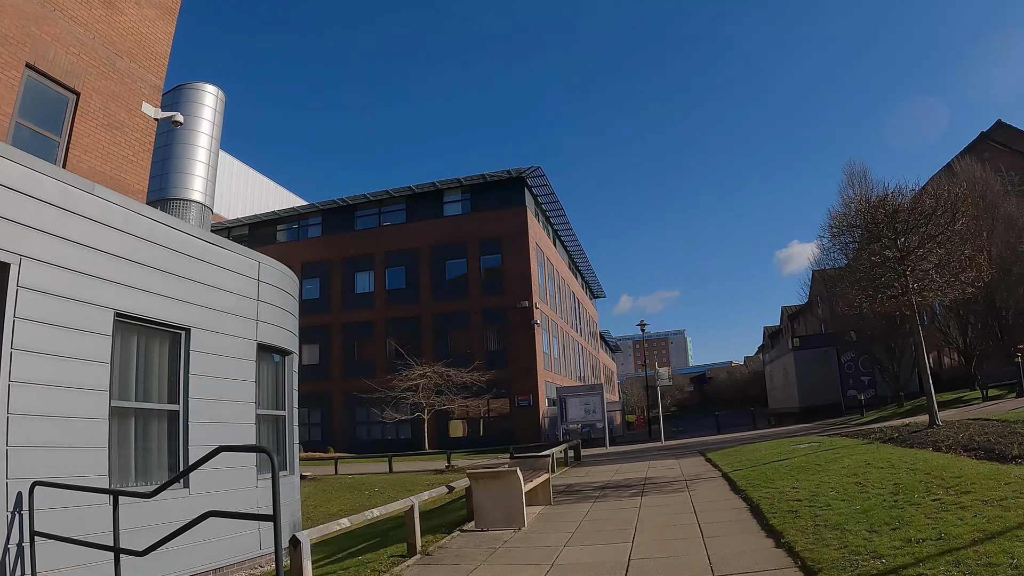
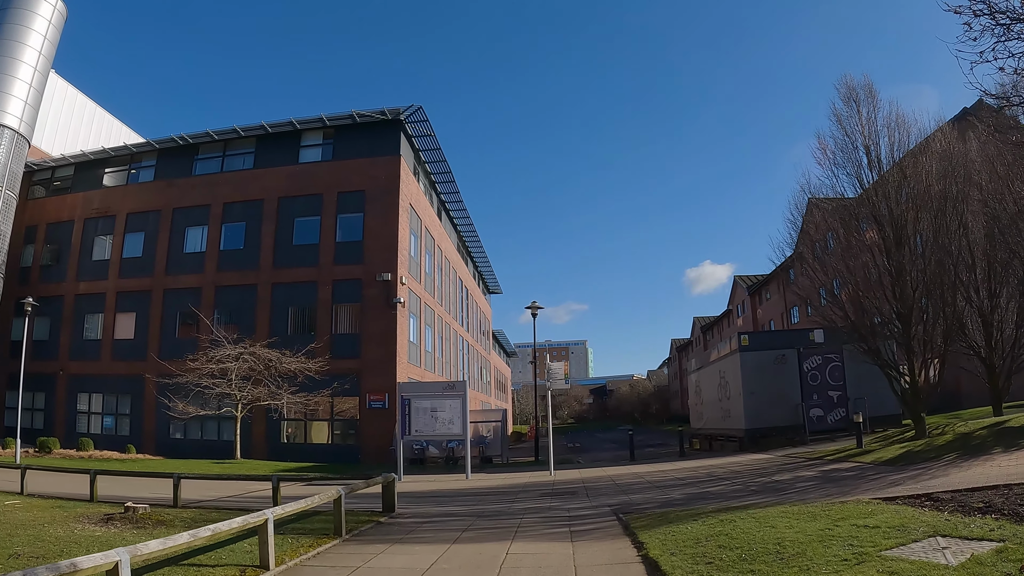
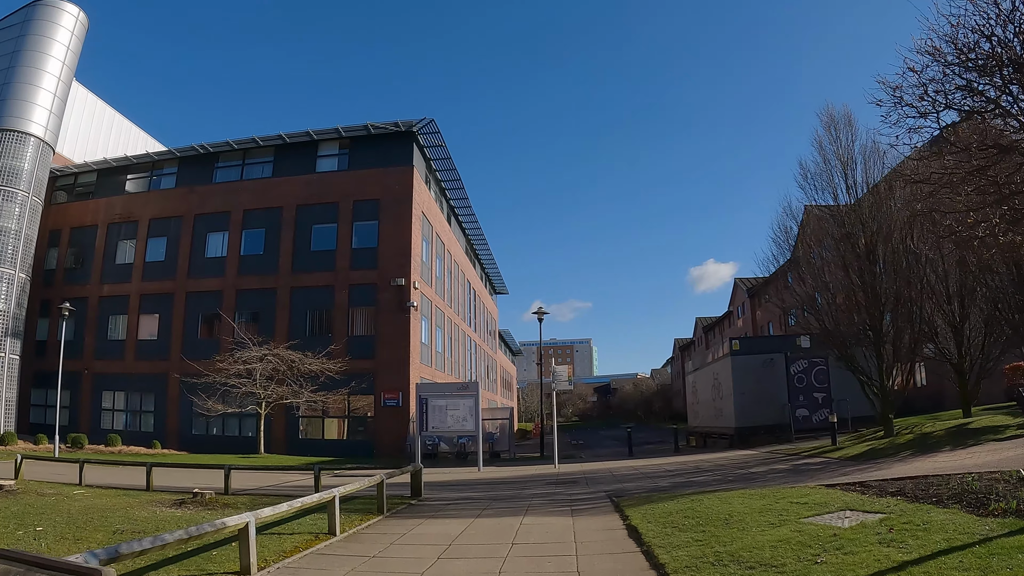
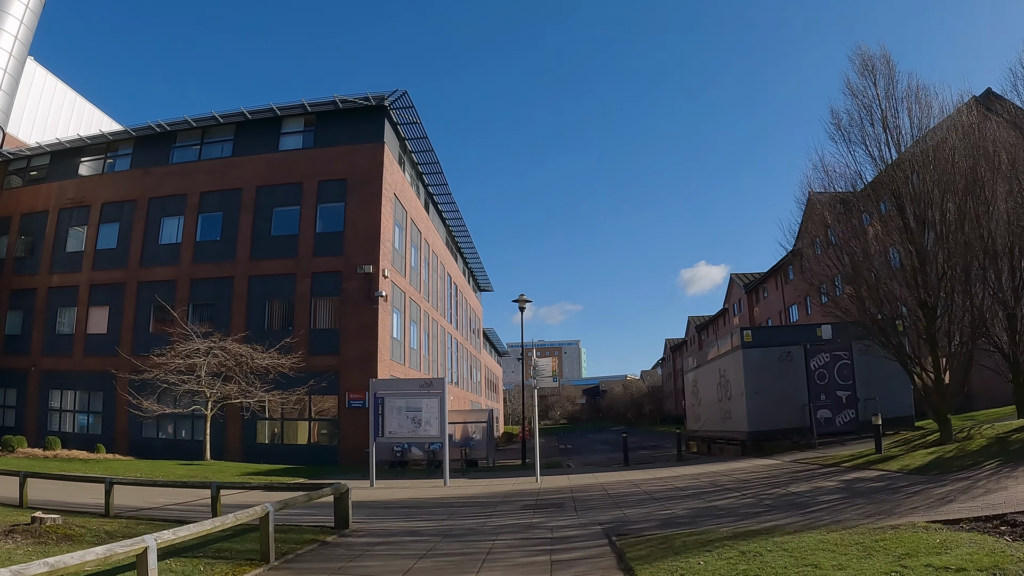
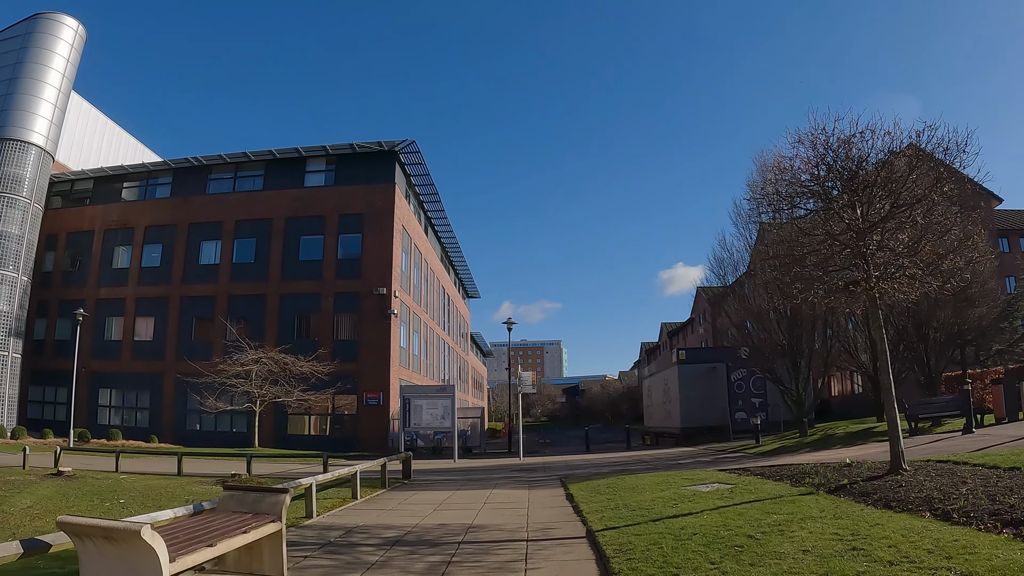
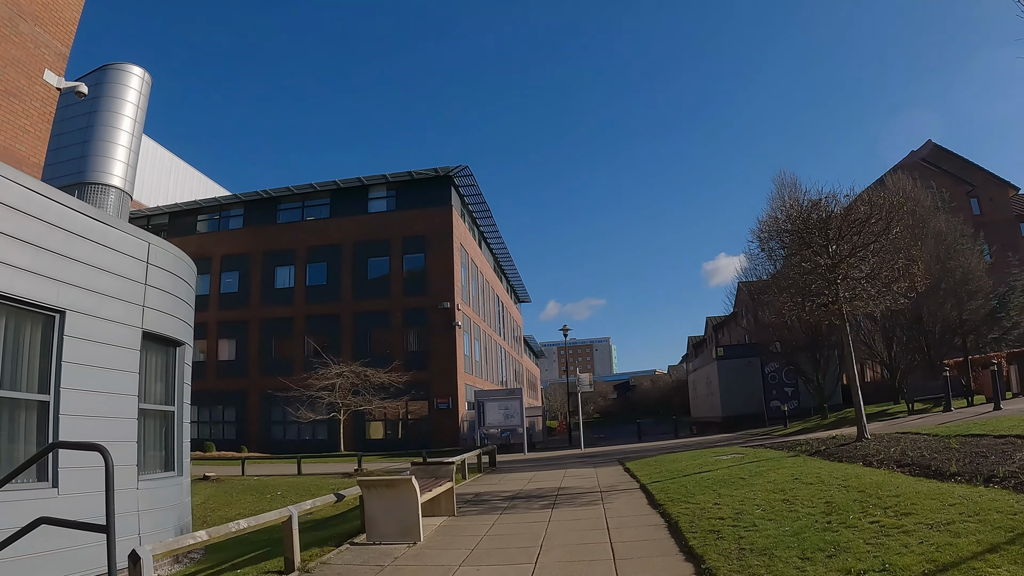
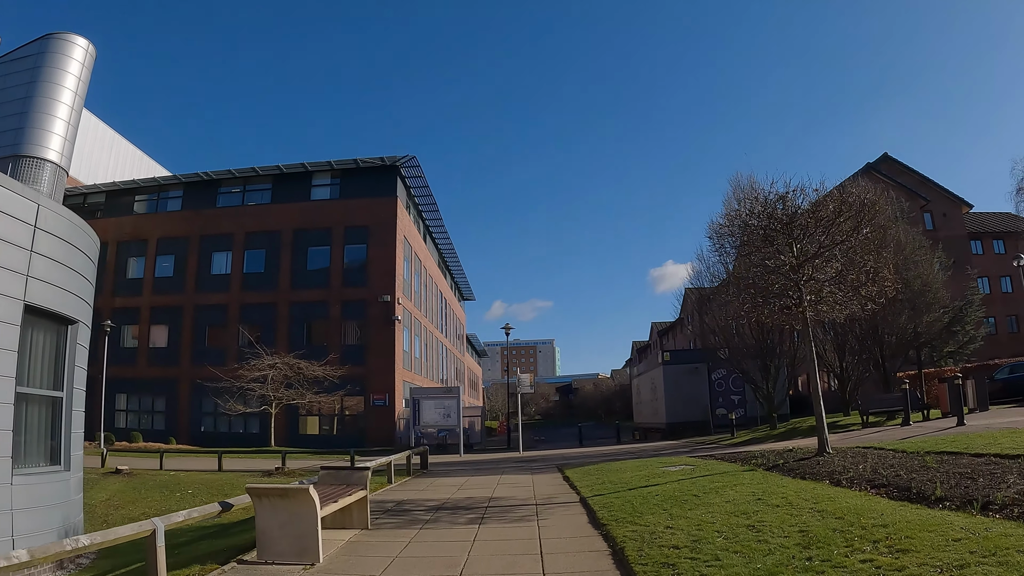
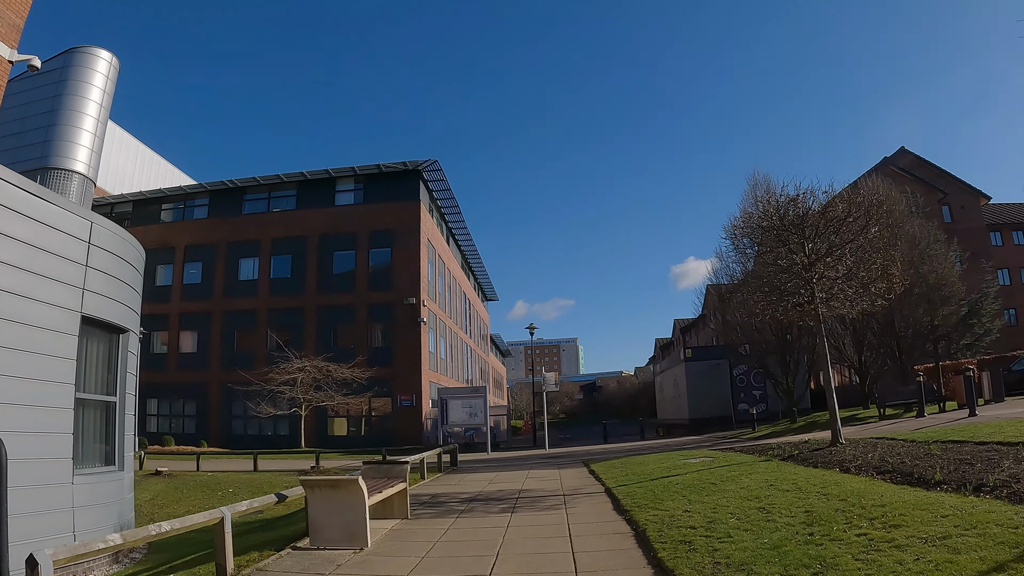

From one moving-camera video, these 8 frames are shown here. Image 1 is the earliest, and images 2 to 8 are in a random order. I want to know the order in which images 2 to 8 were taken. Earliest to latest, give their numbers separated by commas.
6, 8, 7, 5, 3, 2, 4
